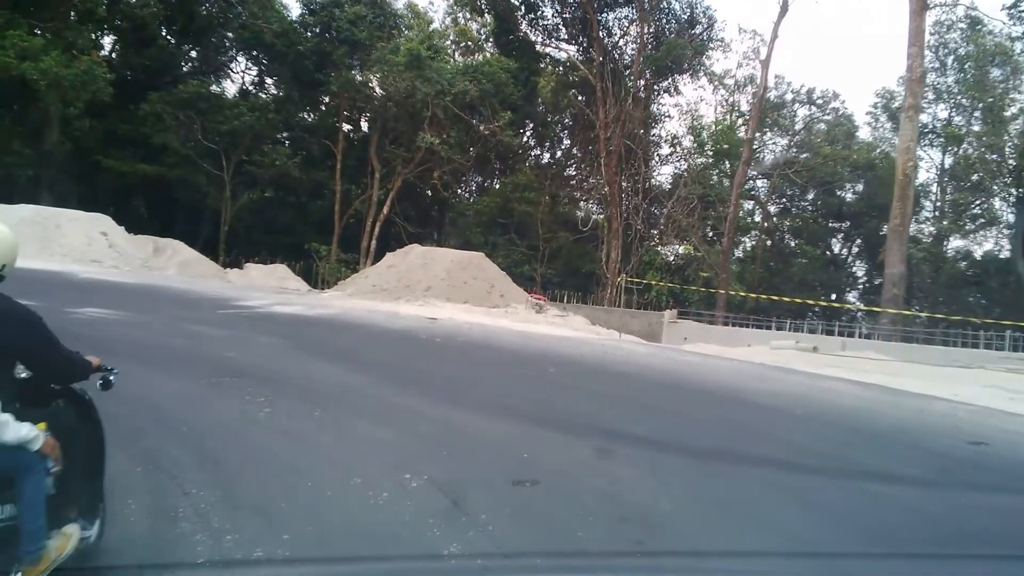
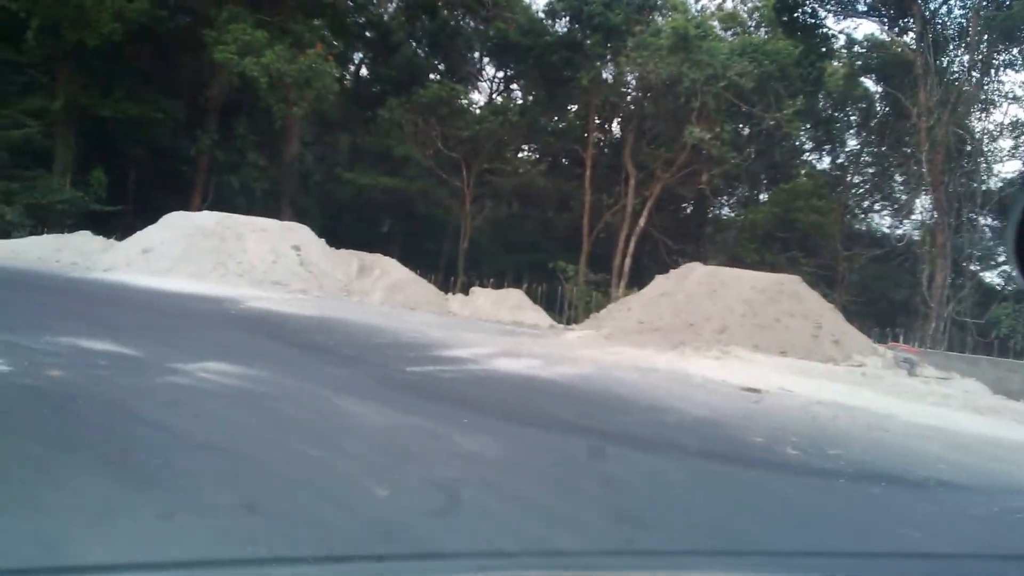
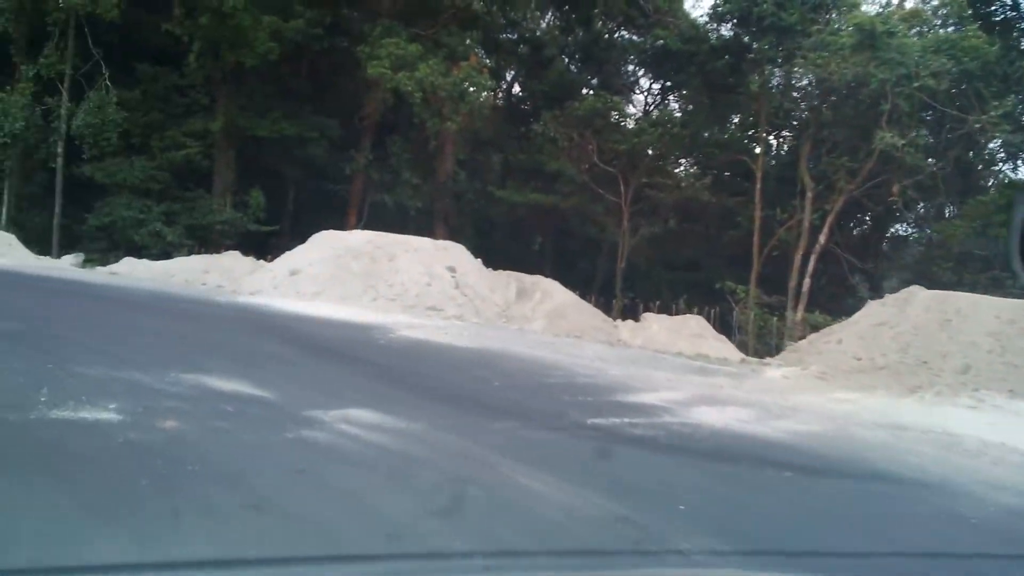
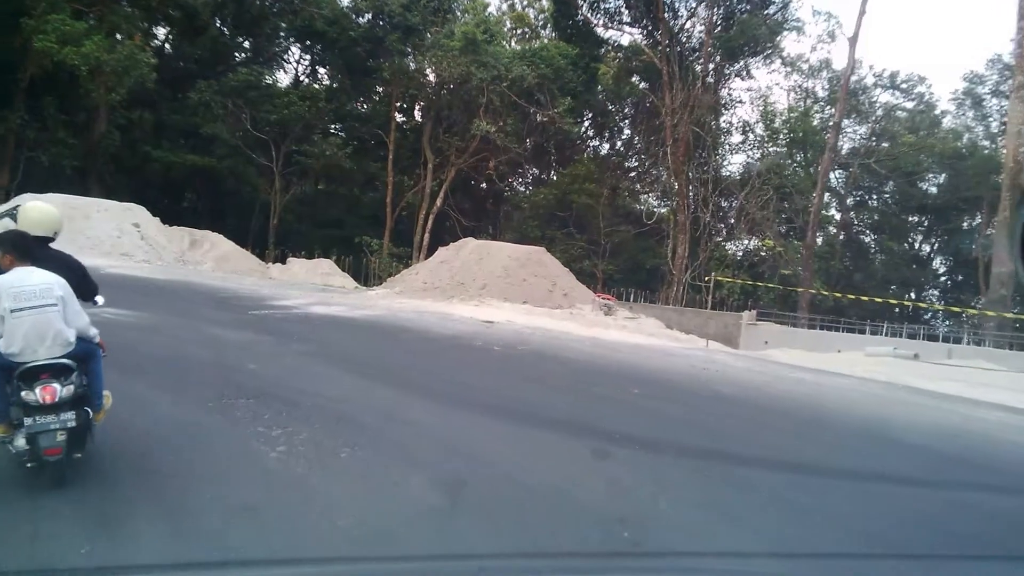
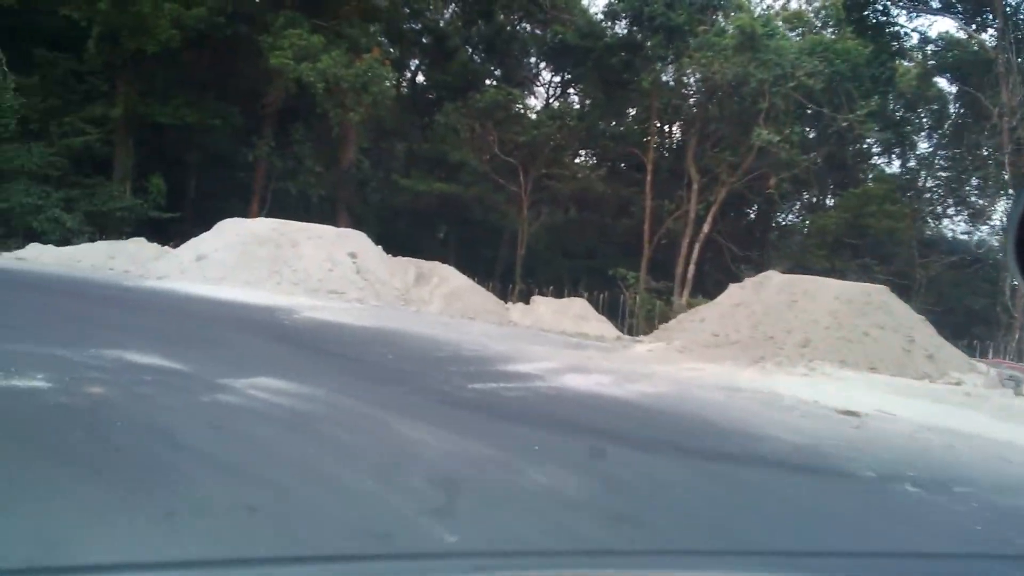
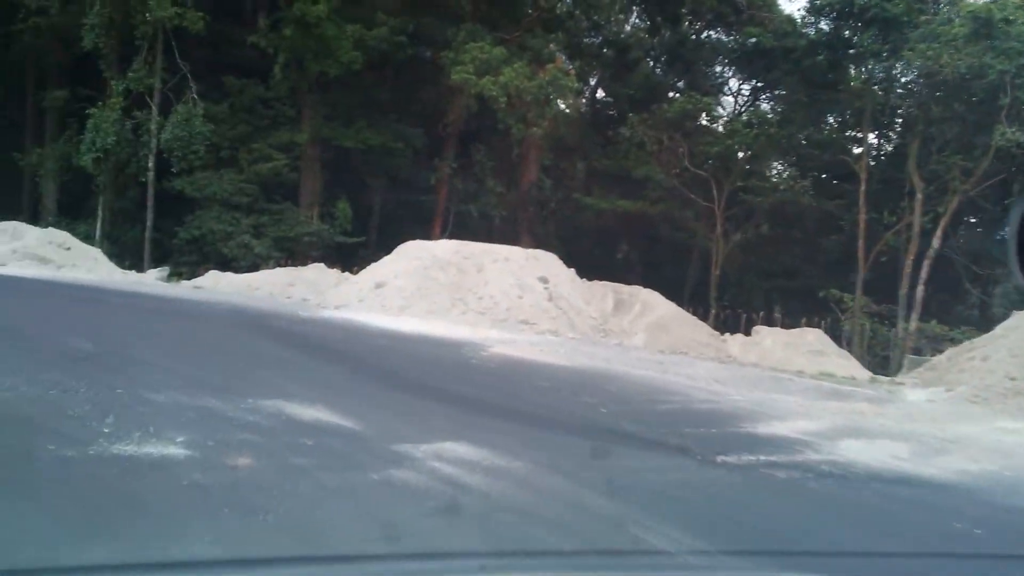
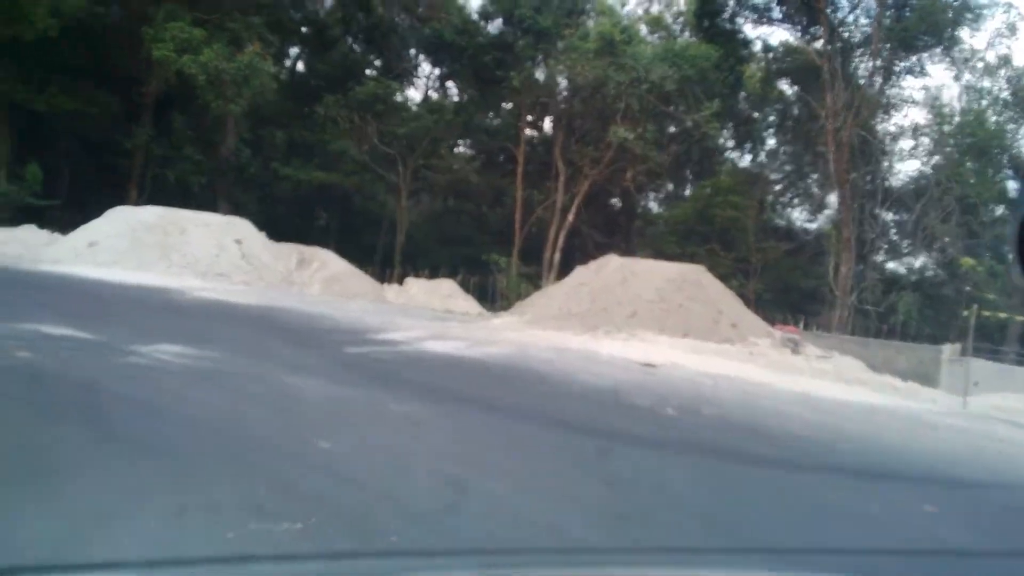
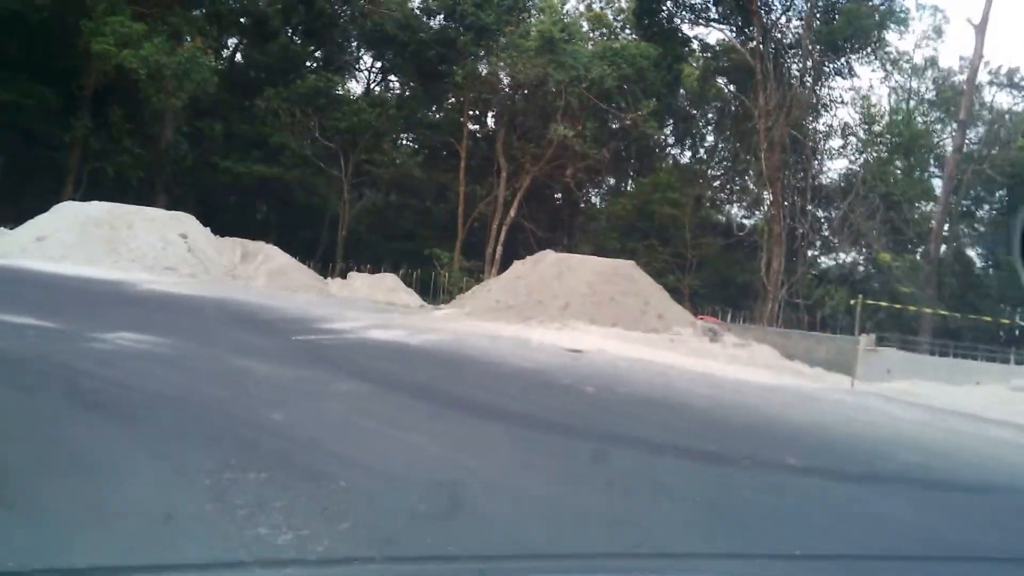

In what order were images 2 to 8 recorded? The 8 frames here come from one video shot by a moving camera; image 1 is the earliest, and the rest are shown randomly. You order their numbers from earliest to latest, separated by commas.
4, 8, 7, 2, 5, 3, 6
